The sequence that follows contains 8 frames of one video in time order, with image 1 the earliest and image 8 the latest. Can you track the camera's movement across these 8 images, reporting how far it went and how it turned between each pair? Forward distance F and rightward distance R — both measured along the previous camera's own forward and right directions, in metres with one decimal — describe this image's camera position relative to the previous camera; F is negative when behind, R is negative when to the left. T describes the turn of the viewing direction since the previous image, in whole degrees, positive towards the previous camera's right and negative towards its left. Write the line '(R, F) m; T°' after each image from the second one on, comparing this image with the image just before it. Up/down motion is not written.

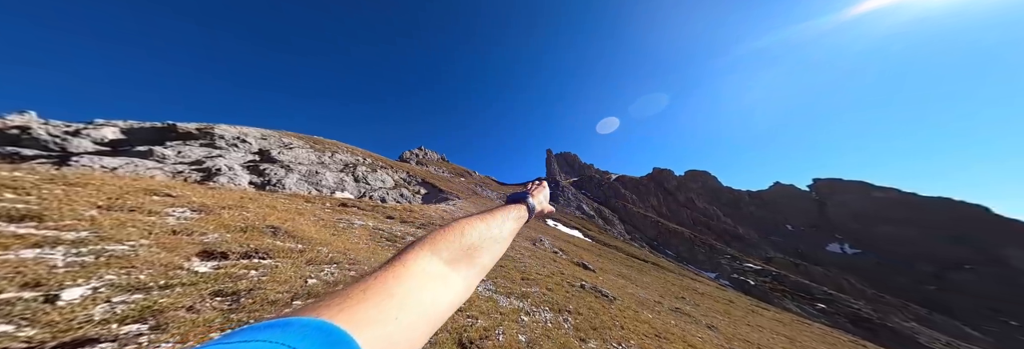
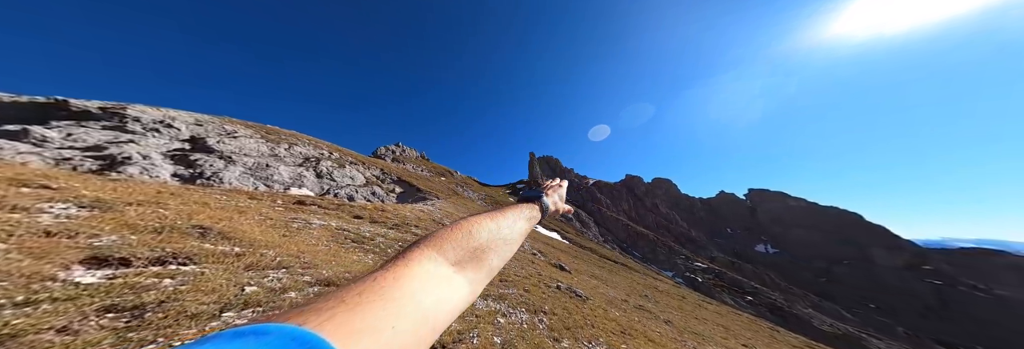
(+0.4, 0.0) m; +6°
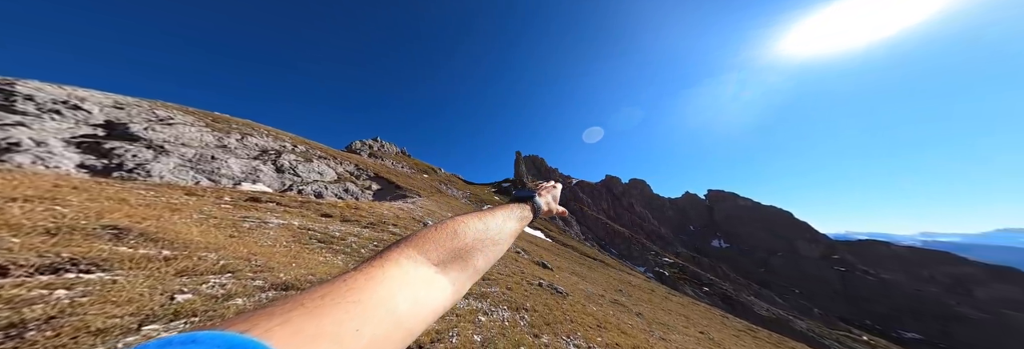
(+0.5, 0.0) m; +5°
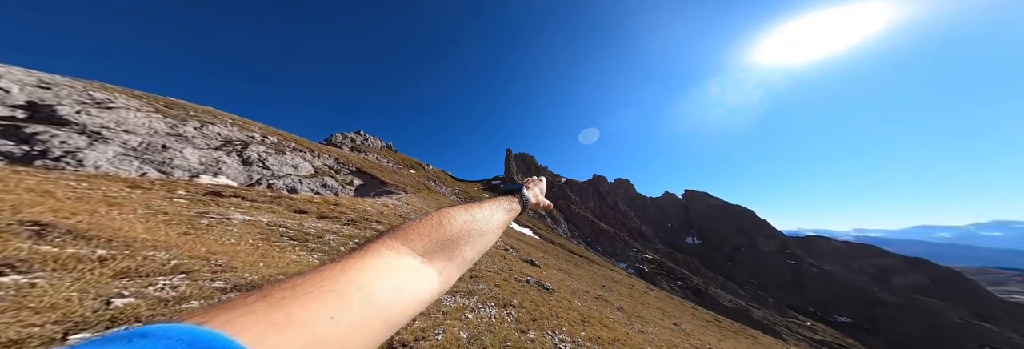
(+0.3, 0.0) m; +3°
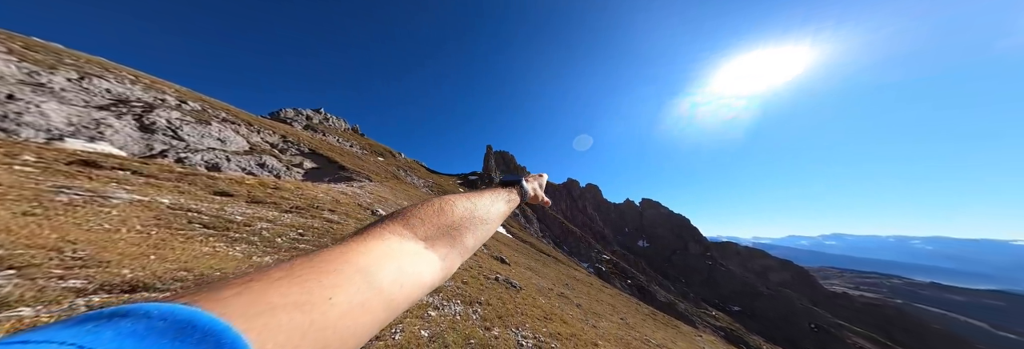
(+1.0, +0.2) m; +7°
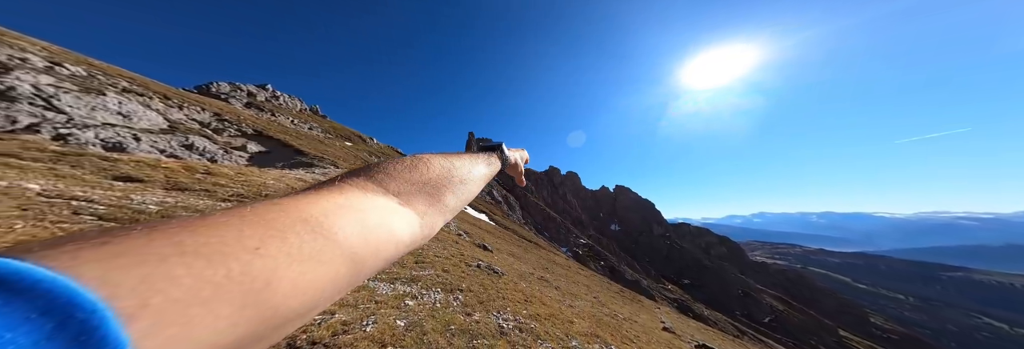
(+1.1, +0.6) m; +5°
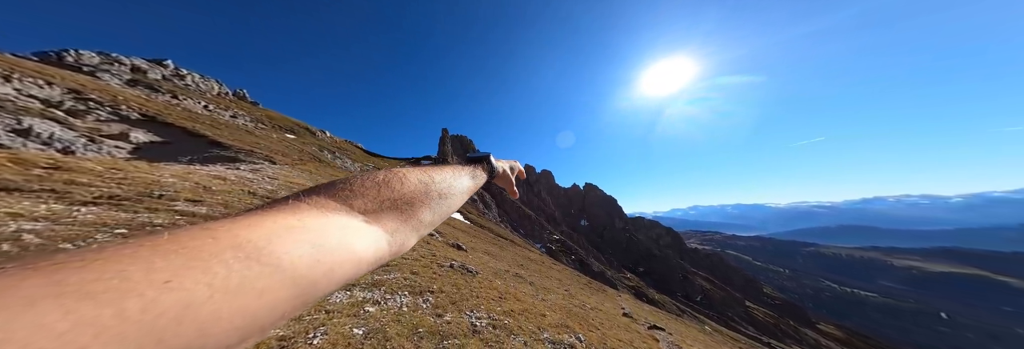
(+2.1, +0.3) m; +8°
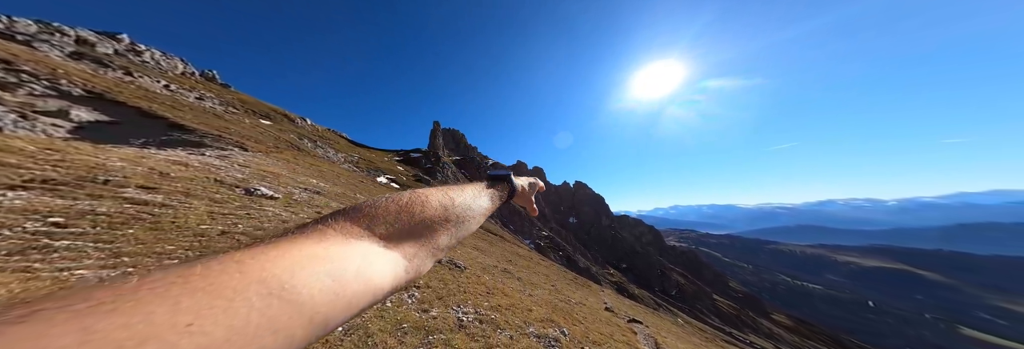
(+0.6, +0.1) m; +3°
